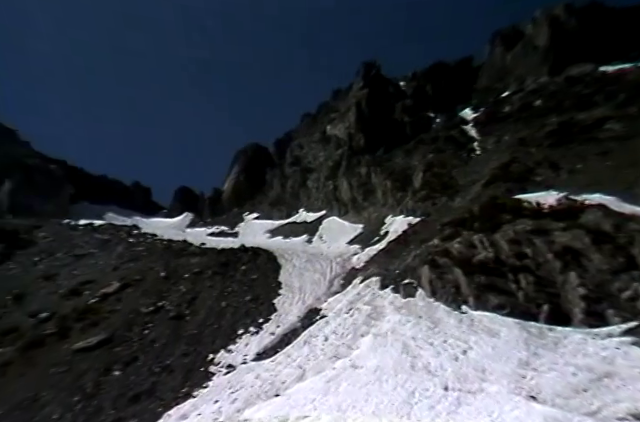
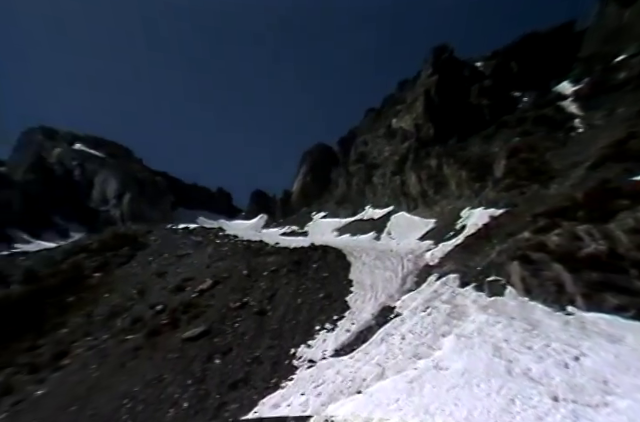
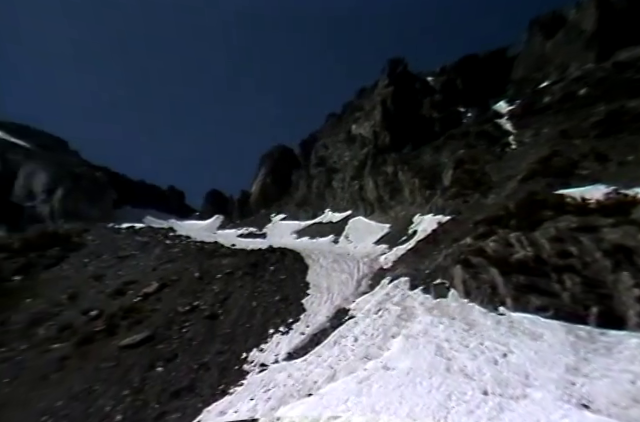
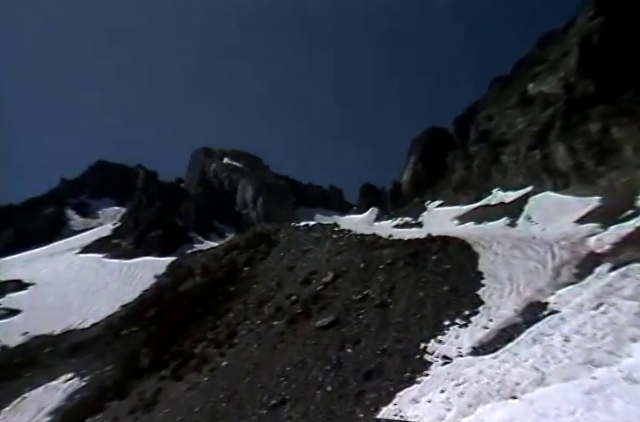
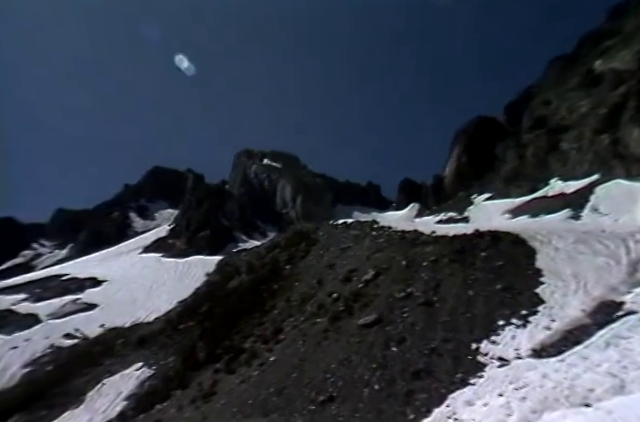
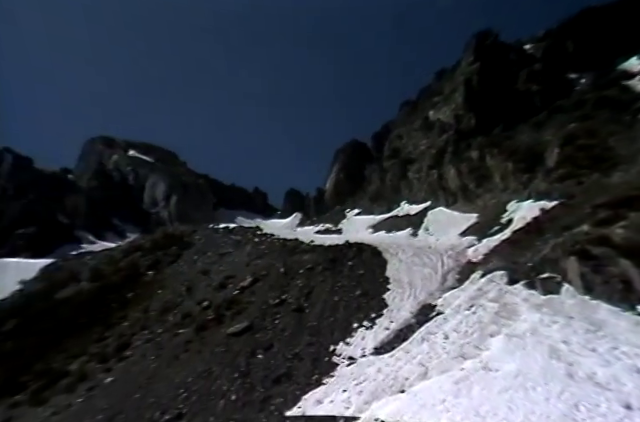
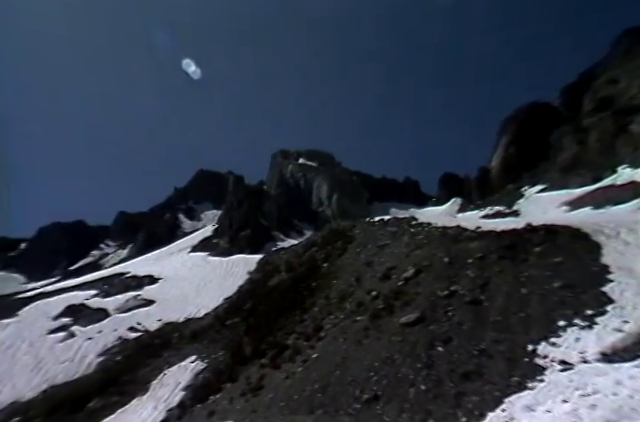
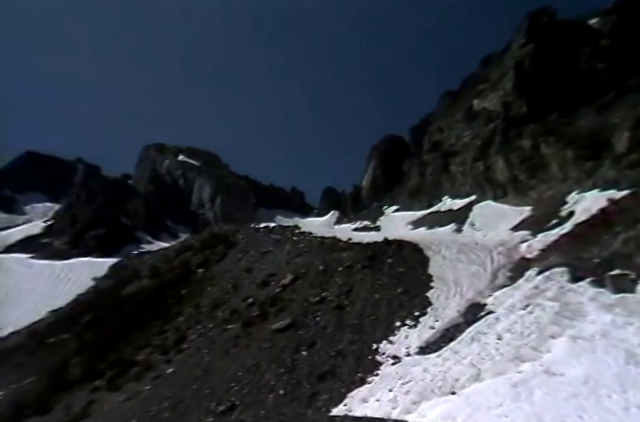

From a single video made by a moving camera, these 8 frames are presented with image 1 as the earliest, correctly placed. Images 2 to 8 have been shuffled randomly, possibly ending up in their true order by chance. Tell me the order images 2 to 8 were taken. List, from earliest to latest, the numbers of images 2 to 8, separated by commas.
3, 2, 6, 8, 4, 5, 7
